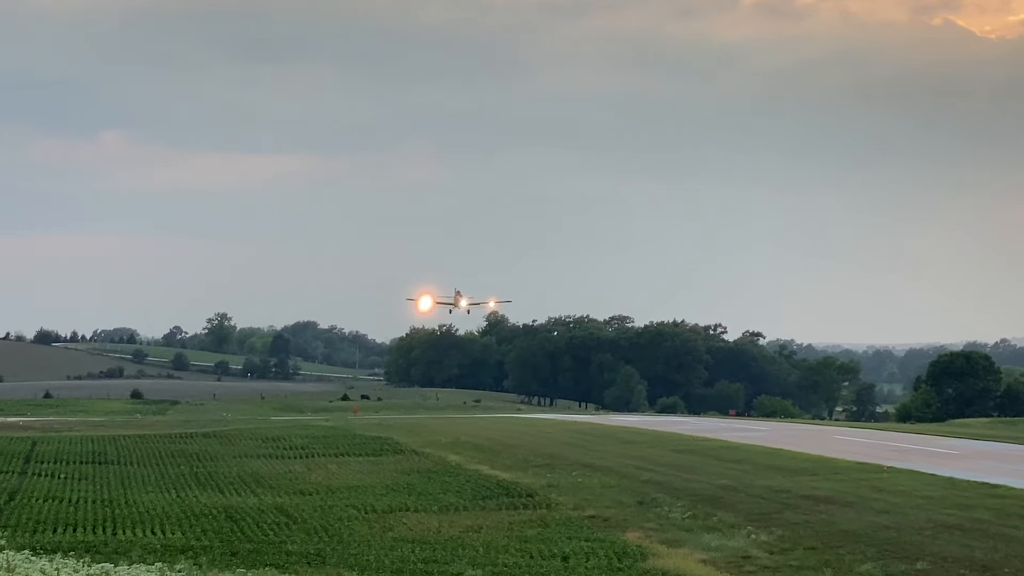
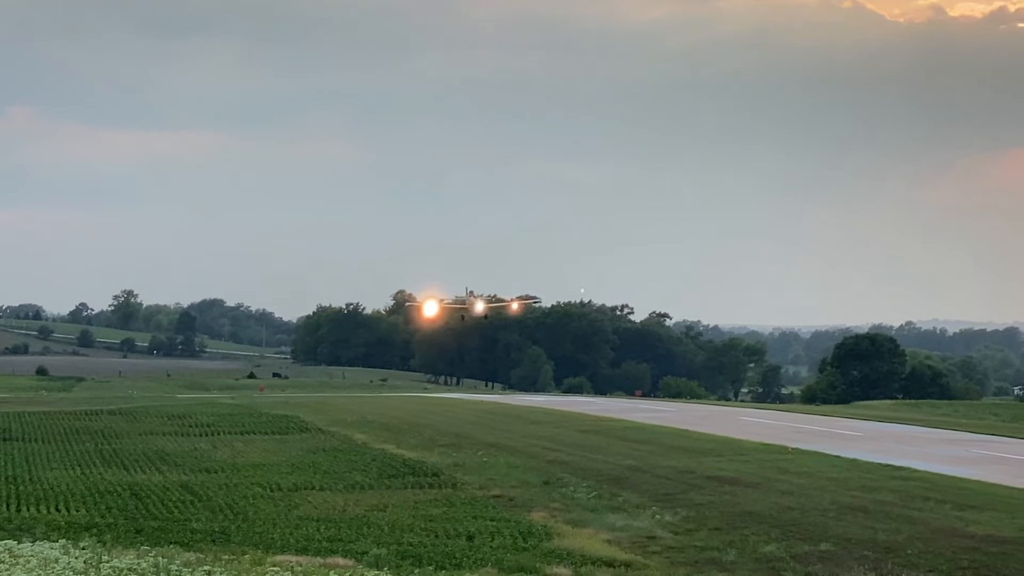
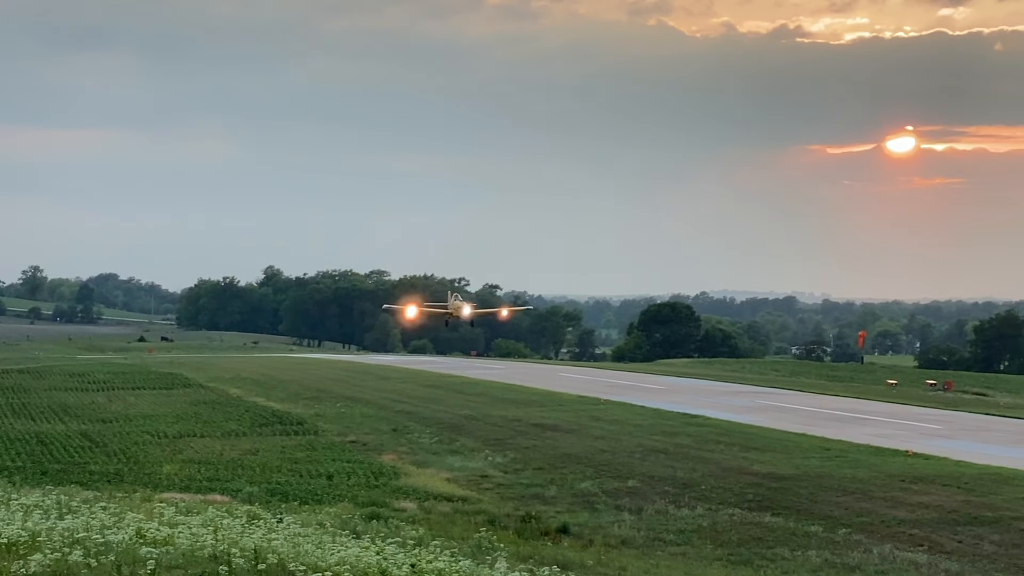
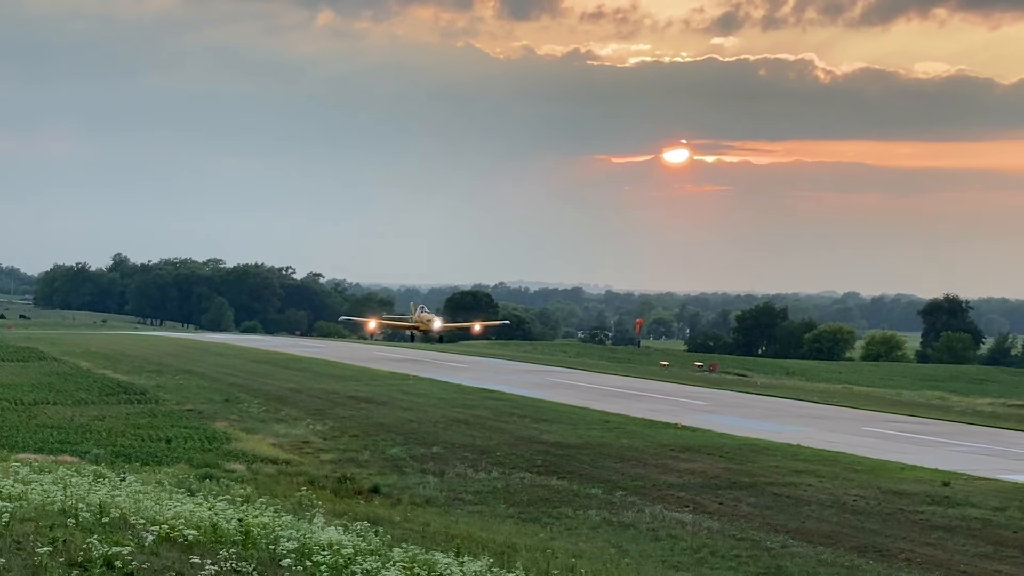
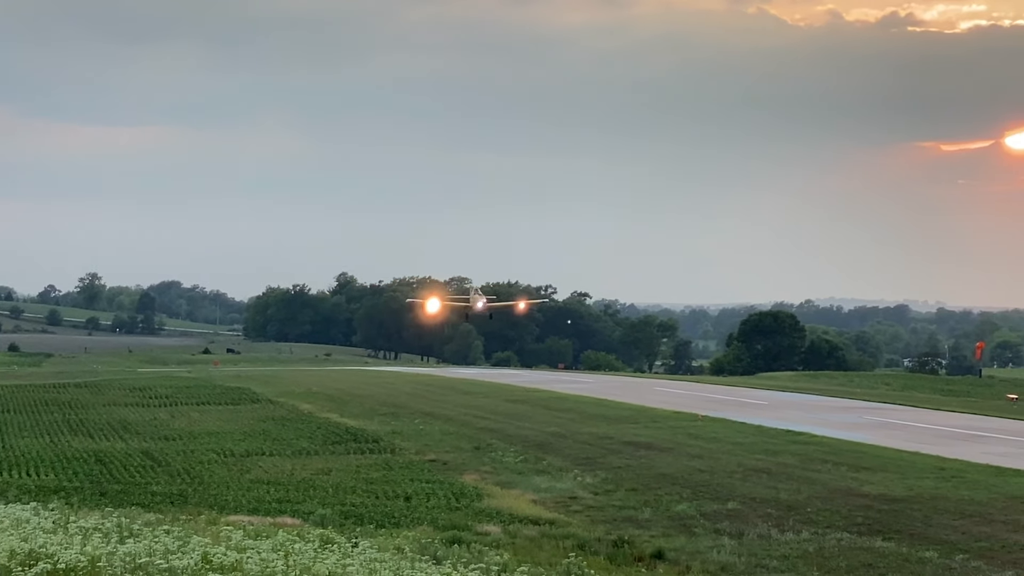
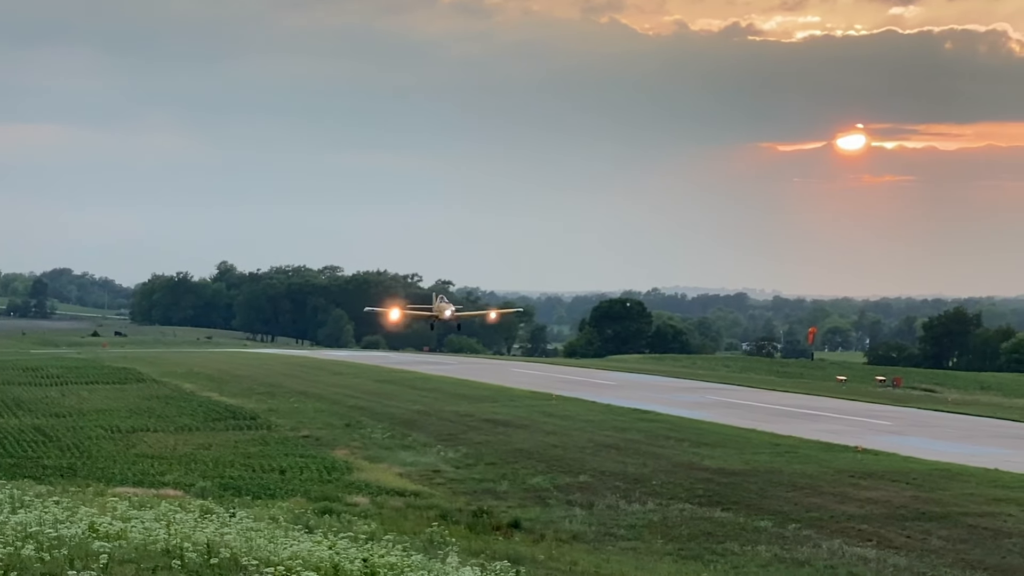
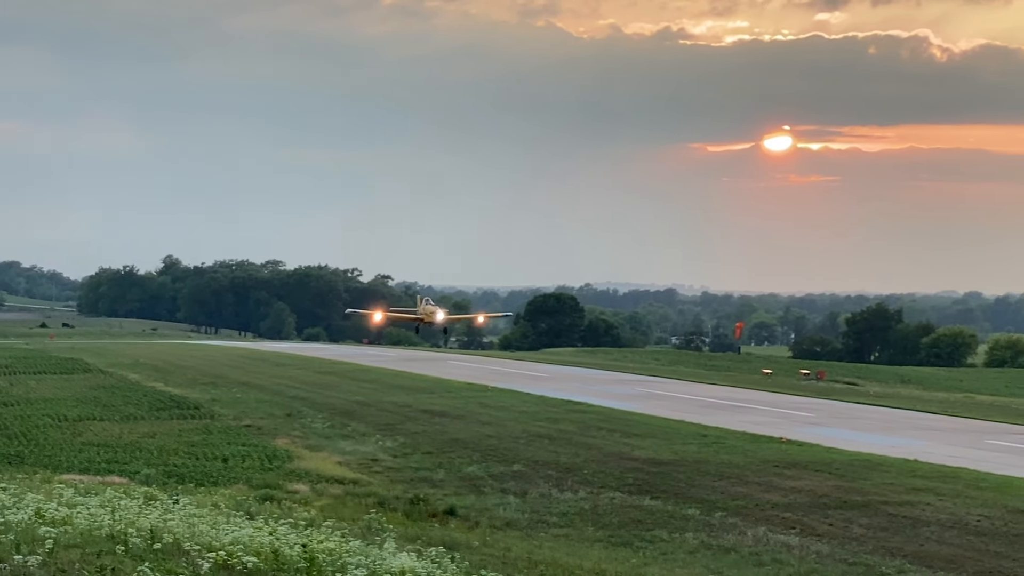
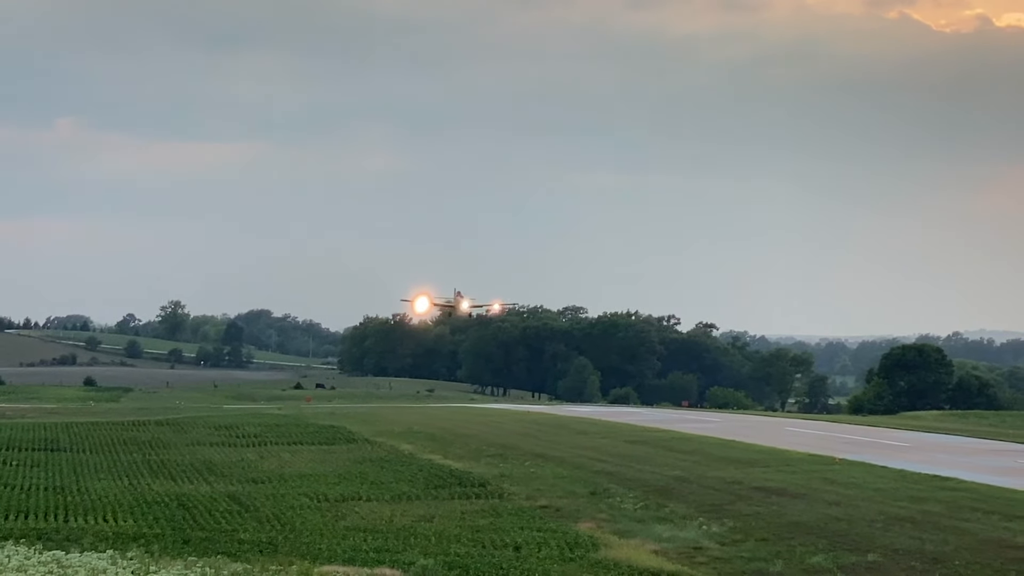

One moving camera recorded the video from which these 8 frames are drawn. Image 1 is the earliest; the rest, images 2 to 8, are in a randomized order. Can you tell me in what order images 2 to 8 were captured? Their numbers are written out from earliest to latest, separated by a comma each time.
8, 2, 5, 3, 6, 7, 4
